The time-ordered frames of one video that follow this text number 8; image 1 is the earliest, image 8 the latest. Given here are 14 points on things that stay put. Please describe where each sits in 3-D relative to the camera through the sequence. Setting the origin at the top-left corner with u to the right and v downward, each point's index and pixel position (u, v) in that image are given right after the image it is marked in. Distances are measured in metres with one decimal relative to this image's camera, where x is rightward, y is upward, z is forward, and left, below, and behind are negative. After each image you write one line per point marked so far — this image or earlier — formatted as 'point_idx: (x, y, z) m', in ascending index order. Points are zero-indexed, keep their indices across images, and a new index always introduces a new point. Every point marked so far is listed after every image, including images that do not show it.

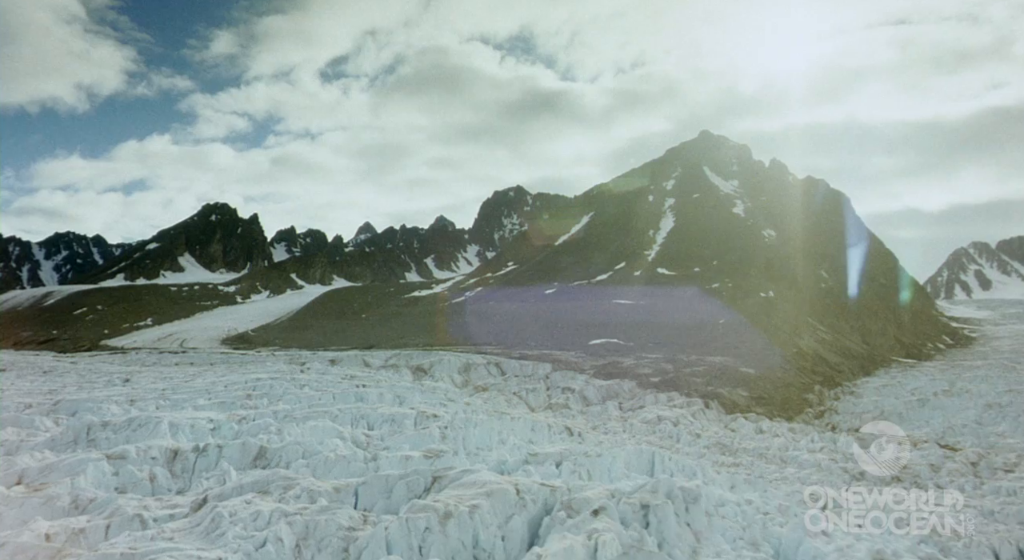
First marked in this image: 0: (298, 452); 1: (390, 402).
0: (-3.8, -3.0, +11.7) m
1: (-3.3, -3.4, +17.9) m
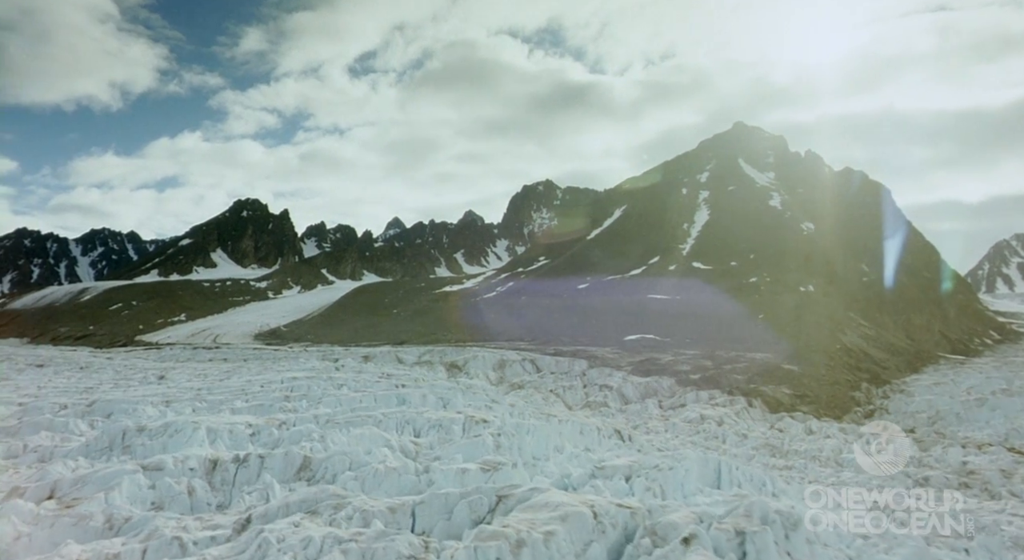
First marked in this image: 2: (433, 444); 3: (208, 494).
0: (-2.7, -3.0, +10.8) m
1: (-2.0, -3.3, +17.0) m
2: (-1.5, -3.1, +12.6) m
3: (-4.6, -3.2, +10.0) m
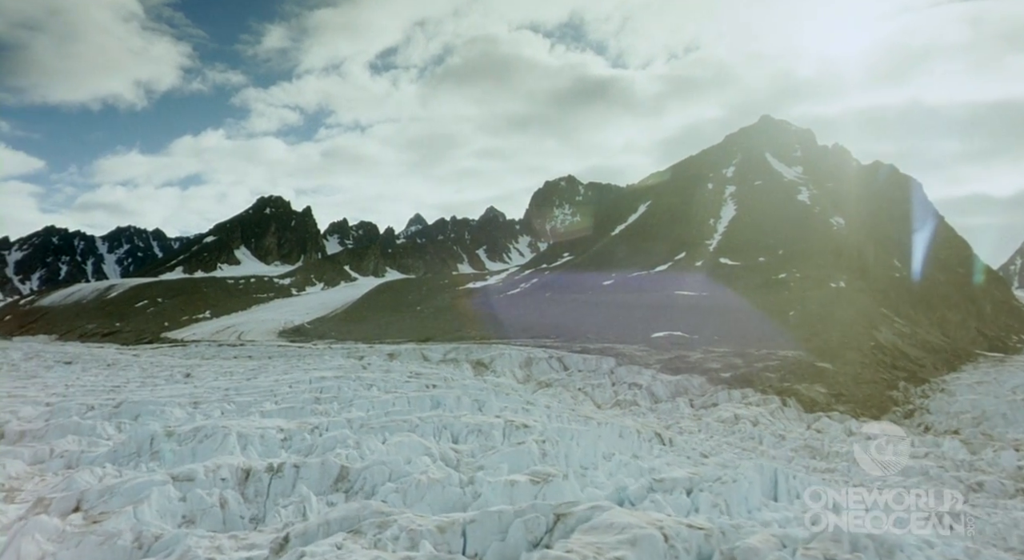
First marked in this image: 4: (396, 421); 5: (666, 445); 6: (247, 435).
0: (-2.0, -3.0, +10.1) m
1: (-1.0, -3.2, +16.3) m
2: (-0.7, -3.1, +11.9) m
3: (-3.9, -3.2, +9.4) m
4: (-2.4, -2.9, +13.6) m
5: (+4.1, -4.4, +17.7) m
6: (-5.0, -2.9, +12.4) m
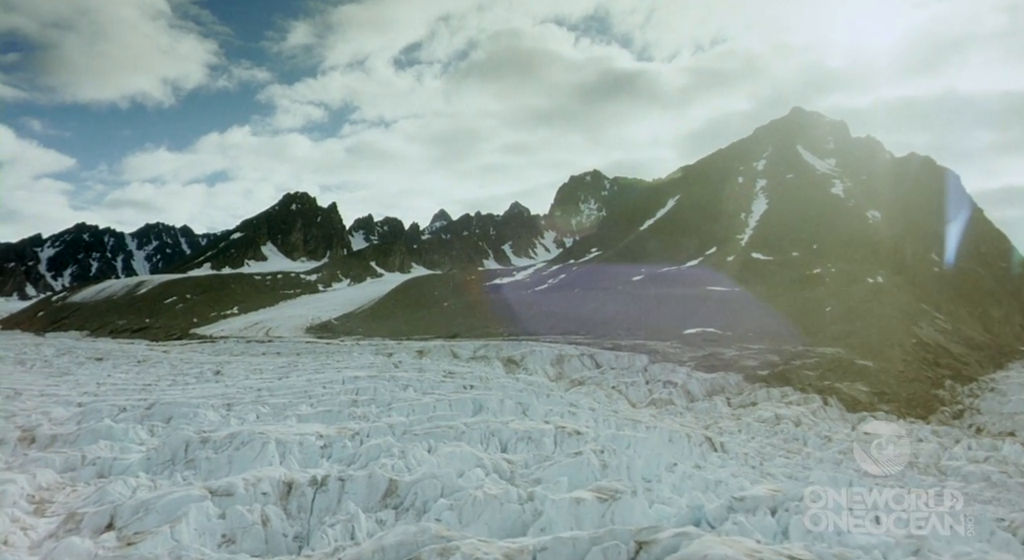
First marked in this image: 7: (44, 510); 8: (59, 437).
0: (-1.1, -2.9, +9.3) m
1: (+0.1, -3.1, +15.5) m
2: (+0.3, -3.0, +11.0) m
3: (-3.0, -3.2, +8.7) m
4: (-1.4, -2.9, +12.9) m
5: (+5.3, -4.3, +16.7) m
6: (-4.0, -2.9, +11.7) m
7: (-6.7, -3.3, +9.5) m
8: (-9.1, -3.1, +13.3) m
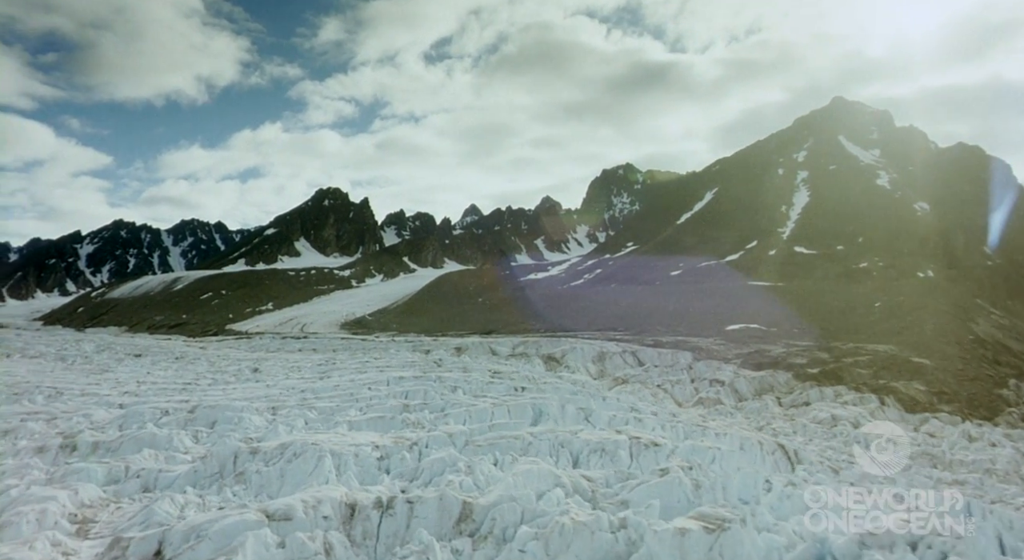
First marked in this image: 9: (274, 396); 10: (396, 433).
0: (+0.1, -2.9, +8.3) m
1: (+1.4, -3.1, +14.4) m
2: (+1.5, -3.0, +9.9) m
3: (-1.9, -3.2, +7.7) m
4: (-0.1, -2.8, +11.8) m
5: (+6.7, -4.2, +15.4) m
6: (-2.8, -2.9, +10.8) m
7: (-5.6, -3.3, +8.7) m
8: (-7.8, -3.1, +12.6) m
9: (-6.8, -3.3, +18.9) m
10: (-2.3, -3.0, +12.8) m
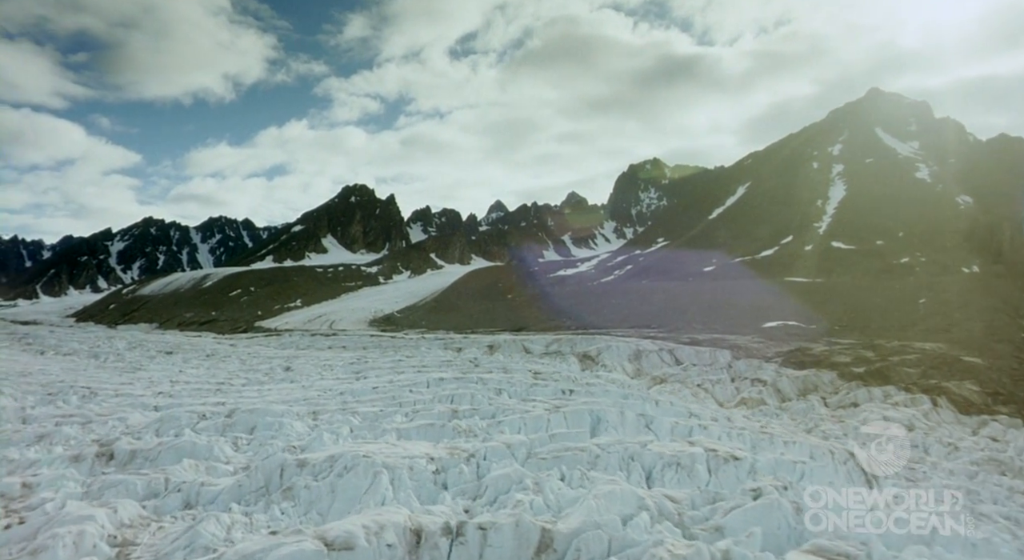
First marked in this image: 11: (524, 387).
0: (+1.0, -2.9, +7.4) m
1: (+2.6, -3.0, +13.4) m
2: (+2.5, -3.0, +8.9) m
3: (-1.0, -3.2, +6.9) m
4: (+1.0, -2.8, +10.9) m
5: (+7.9, -4.2, +14.3) m
6: (-1.7, -2.9, +10.0) m
7: (-4.6, -3.3, +8.0) m
8: (-6.7, -3.1, +11.9) m
9: (-5.5, -3.3, +18.2) m
10: (-1.2, -2.9, +11.9) m
11: (+0.3, -3.1, +19.3) m
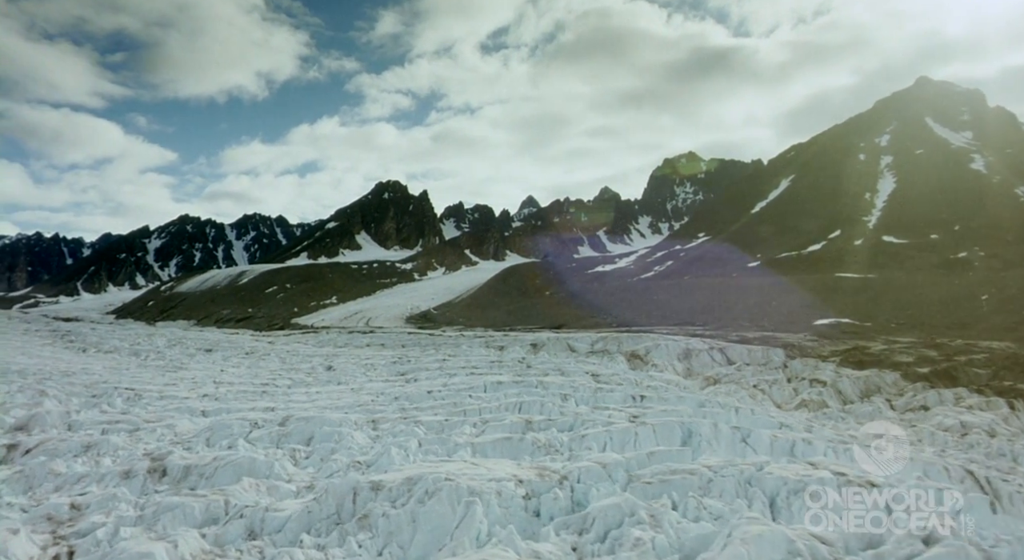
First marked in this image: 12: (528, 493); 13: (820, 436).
0: (+2.3, -2.9, +6.0) m
1: (+4.1, -3.0, +12.0) m
2: (+3.8, -3.0, +7.5) m
3: (+0.3, -3.2, +5.6) m
4: (+2.4, -2.8, +9.5) m
5: (+9.4, -4.1, +12.6) m
6: (-0.3, -2.9, +8.7) m
7: (-3.3, -3.3, +6.9) m
8: (-5.2, -3.1, +10.9) m
9: (-3.8, -3.2, +17.1) m
10: (+0.3, -2.9, +10.7) m
11: (+2.1, -3.0, +18.0) m
12: (+0.2, -2.9, +9.1) m
13: (+6.6, -3.4, +14.1) m
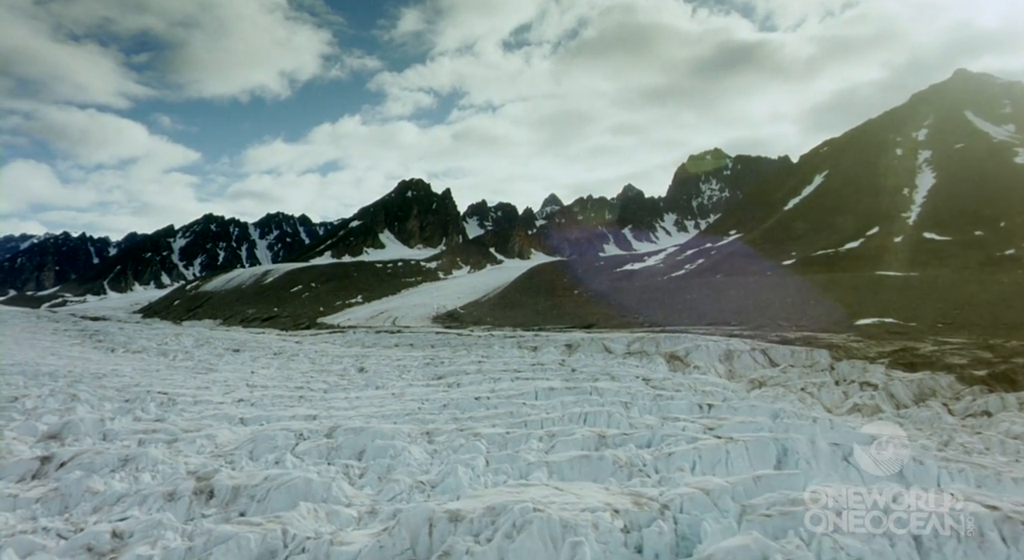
0: (+3.4, -2.9, +4.8) m
1: (+5.4, -3.0, +10.7) m
2: (+5.0, -3.0, +6.3) m
3: (+1.4, -3.2, +4.4) m
4: (+3.6, -2.8, +8.3) m
5: (+10.7, -4.1, +11.2) m
6: (+0.8, -2.9, +7.6) m
7: (-2.2, -3.4, +5.8) m
8: (-4.0, -3.1, +9.8) m
9: (-2.4, -3.2, +16.1) m
10: (+1.5, -2.9, +9.5) m
11: (+3.5, -3.0, +16.7) m
12: (+1.4, -2.9, +7.9) m
13: (+8.0, -3.4, +12.8) m
